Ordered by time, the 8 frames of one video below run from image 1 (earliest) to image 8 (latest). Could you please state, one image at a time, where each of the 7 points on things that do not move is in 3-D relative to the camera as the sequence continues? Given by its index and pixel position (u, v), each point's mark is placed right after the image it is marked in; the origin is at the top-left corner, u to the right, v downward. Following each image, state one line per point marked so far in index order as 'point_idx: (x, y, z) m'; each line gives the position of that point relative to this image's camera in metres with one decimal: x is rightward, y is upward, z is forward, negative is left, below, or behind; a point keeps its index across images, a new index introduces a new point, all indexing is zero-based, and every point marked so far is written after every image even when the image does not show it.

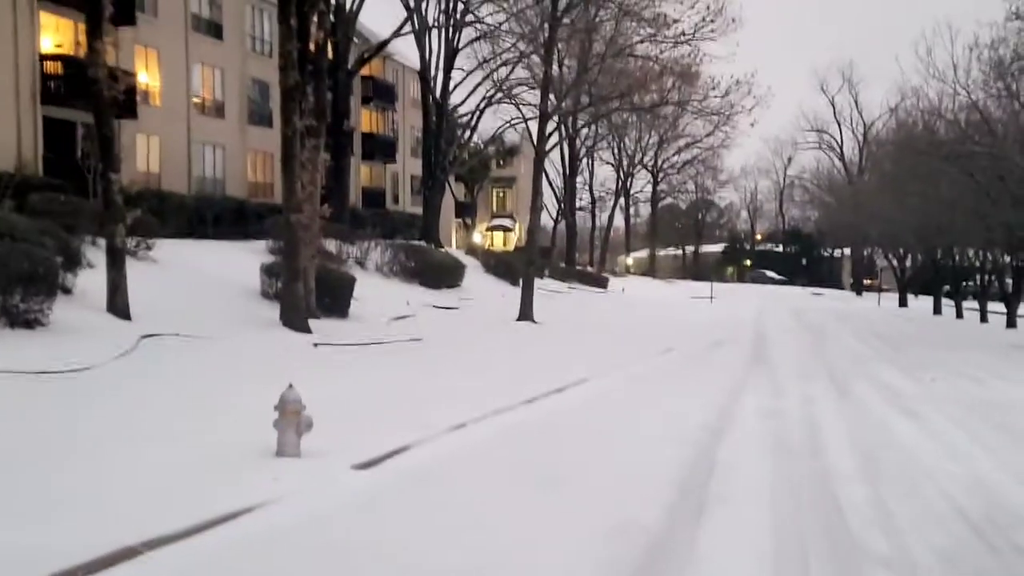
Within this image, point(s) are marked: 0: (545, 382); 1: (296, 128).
0: (+0.4, -1.4, +14.1) m
1: (-3.7, +2.7, +17.6) m
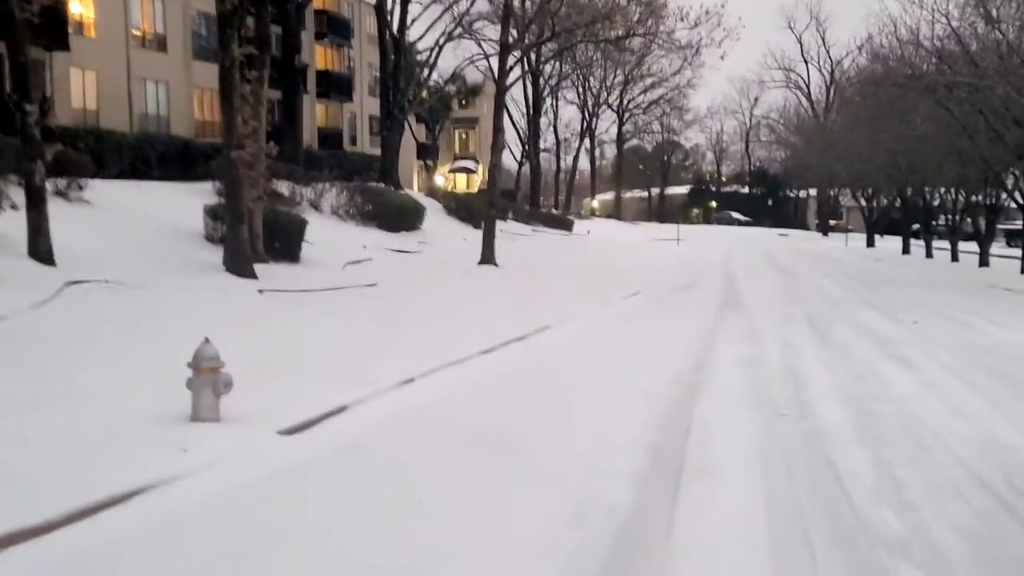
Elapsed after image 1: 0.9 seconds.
0: (-0.1, -0.6, +13.1) m
1: (-4.4, +3.7, +16.3) m
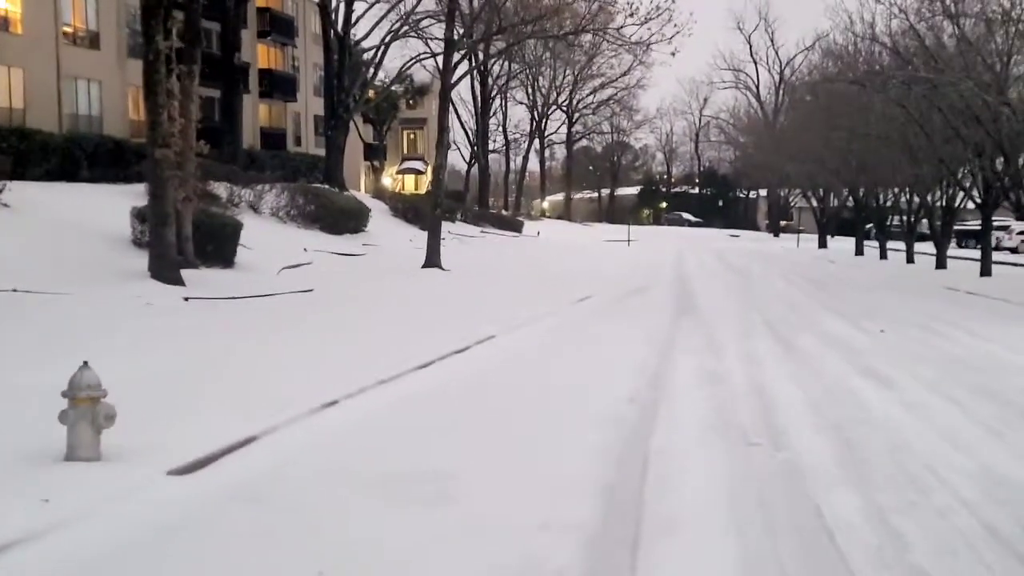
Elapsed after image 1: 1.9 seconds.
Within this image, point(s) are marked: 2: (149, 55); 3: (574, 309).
0: (-0.8, -0.7, +12.2) m
1: (-5.2, +3.5, +15.2) m
2: (-5.4, +3.4, +15.2) m
3: (+1.0, -0.3, +16.8) m
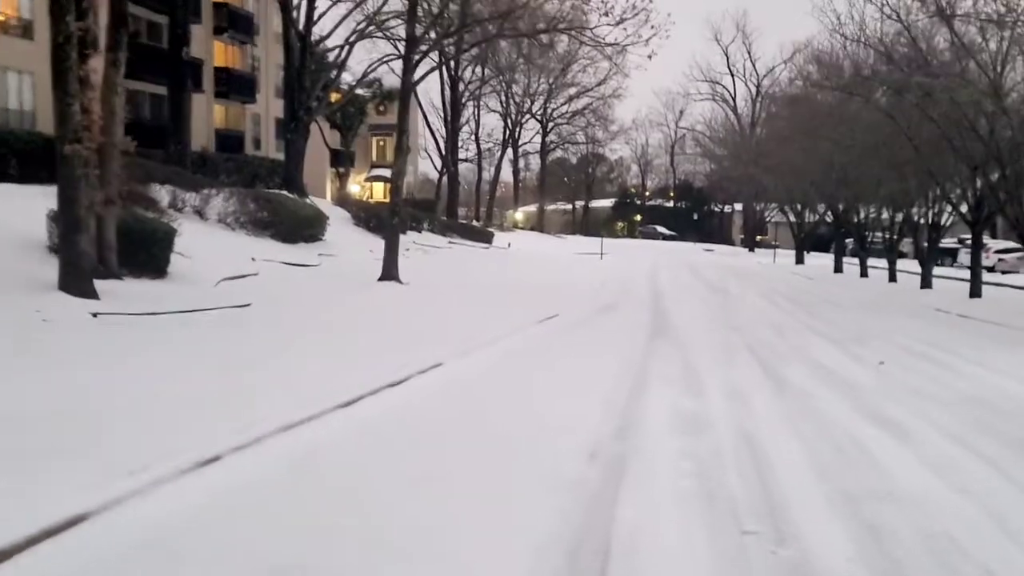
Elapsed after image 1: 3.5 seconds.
0: (-1.3, -0.9, +10.6) m
1: (-5.8, +3.4, +13.5) m
2: (-6.0, +3.3, +13.5) m
3: (+0.3, -0.6, +15.3) m
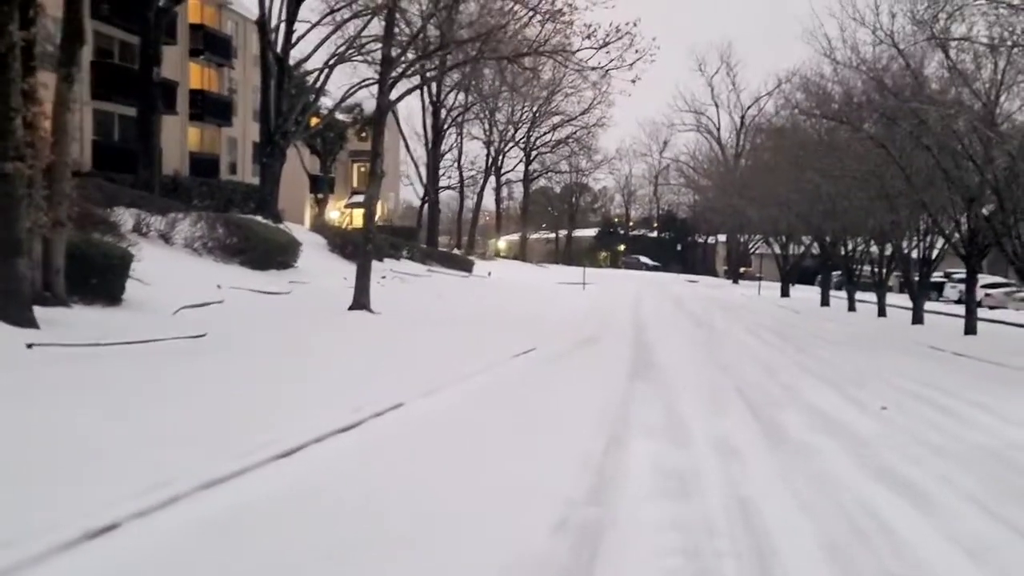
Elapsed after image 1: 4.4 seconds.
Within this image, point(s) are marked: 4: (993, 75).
0: (-1.7, -1.2, +9.7) m
1: (-6.1, +3.0, +12.6) m
2: (-6.3, +2.9, +12.6) m
3: (0.0, -1.1, +14.4) m
4: (+8.2, +3.6, +17.5) m
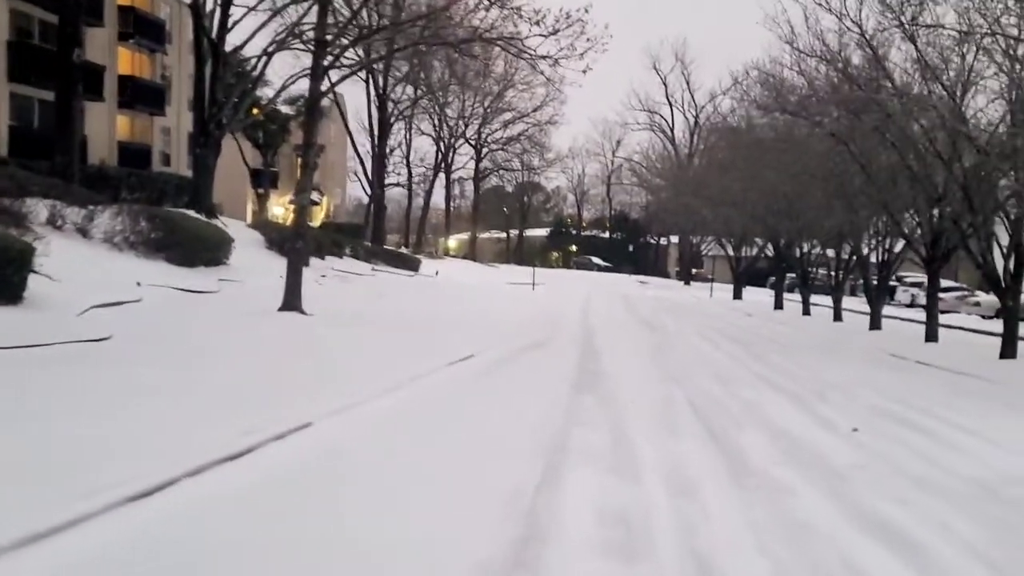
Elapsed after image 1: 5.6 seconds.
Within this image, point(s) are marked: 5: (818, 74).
0: (-2.3, -1.2, +8.4) m
1: (-6.8, +3.1, +11.1) m
2: (-7.0, +3.0, +11.1) m
3: (-0.9, -1.1, +13.1) m
4: (+7.2, +3.5, +16.6) m
5: (+5.5, +3.8, +18.5) m
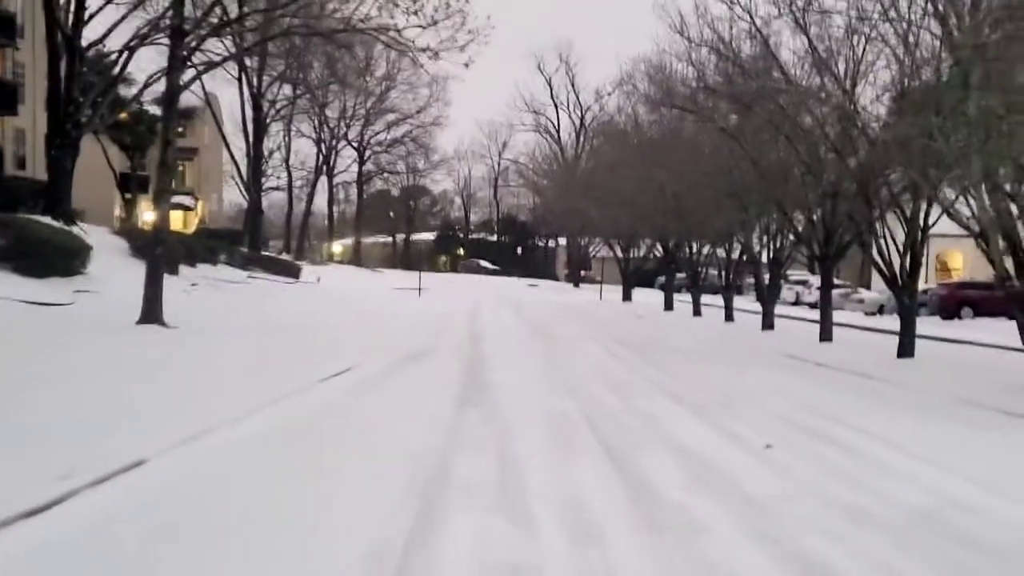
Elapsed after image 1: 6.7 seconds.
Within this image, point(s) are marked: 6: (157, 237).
0: (-3.1, -1.3, +6.9) m
1: (-8.0, +2.9, +9.2) m
2: (-8.2, +2.8, +9.2) m
3: (-2.3, -1.2, +11.8) m
4: (+5.3, +3.6, +16.2) m
5: (+3.4, +3.8, +17.9) m
6: (-6.4, +1.0, +18.7) m
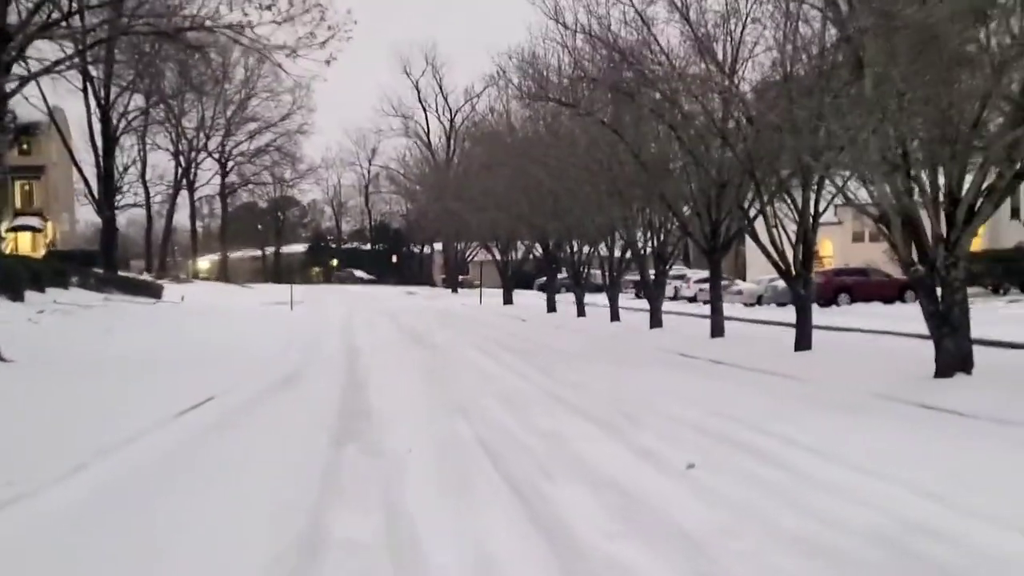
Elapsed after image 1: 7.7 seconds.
0: (-3.7, -1.5, +5.4) m
1: (-9.1, +2.3, +7.1) m
2: (-9.3, +2.2, +7.0) m
3: (-3.5, -1.4, +10.3) m
4: (+3.3, +3.7, +15.6) m
5: (+1.2, +3.8, +17.1) m
6: (-8.5, +0.5, +16.7) m
